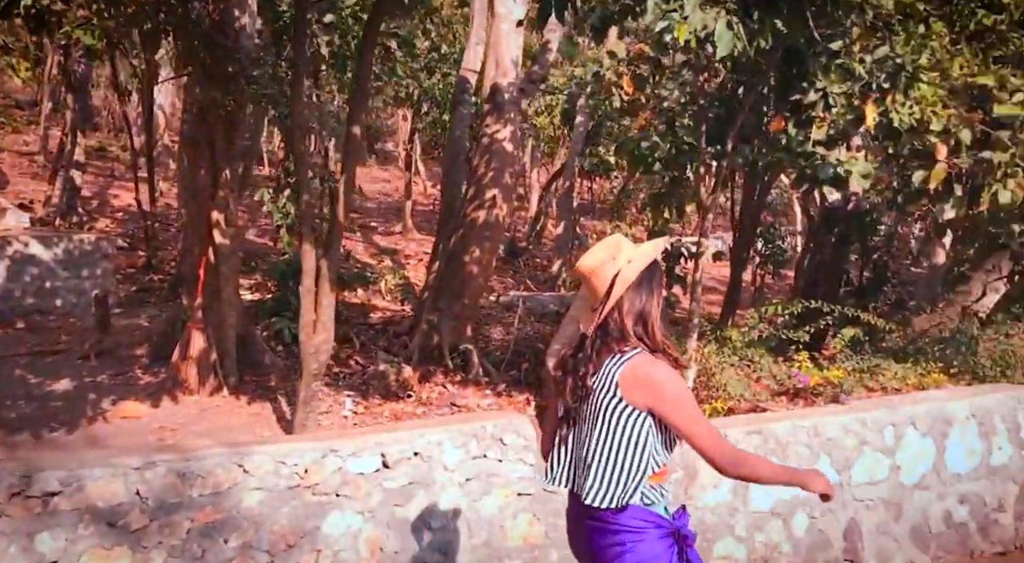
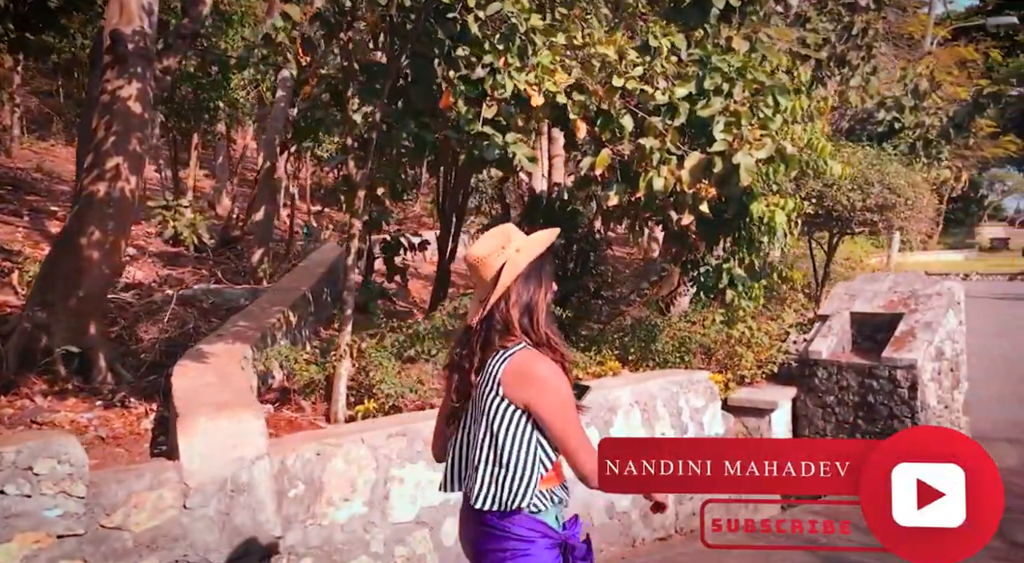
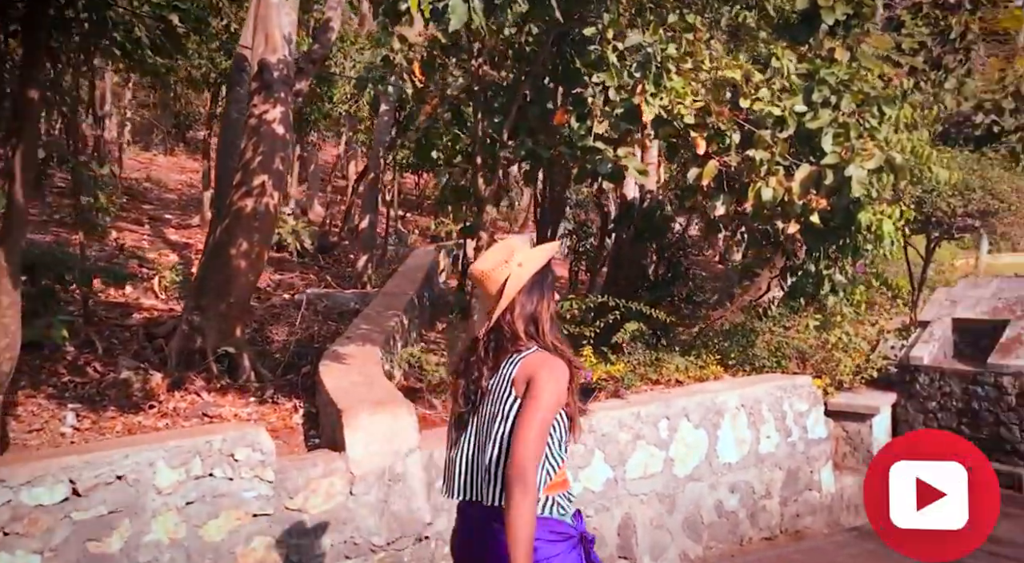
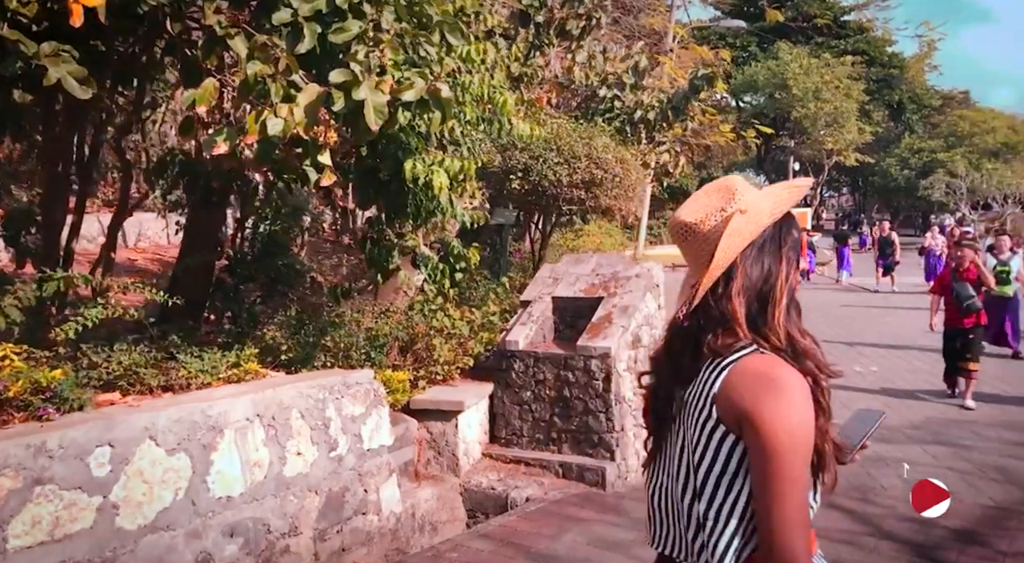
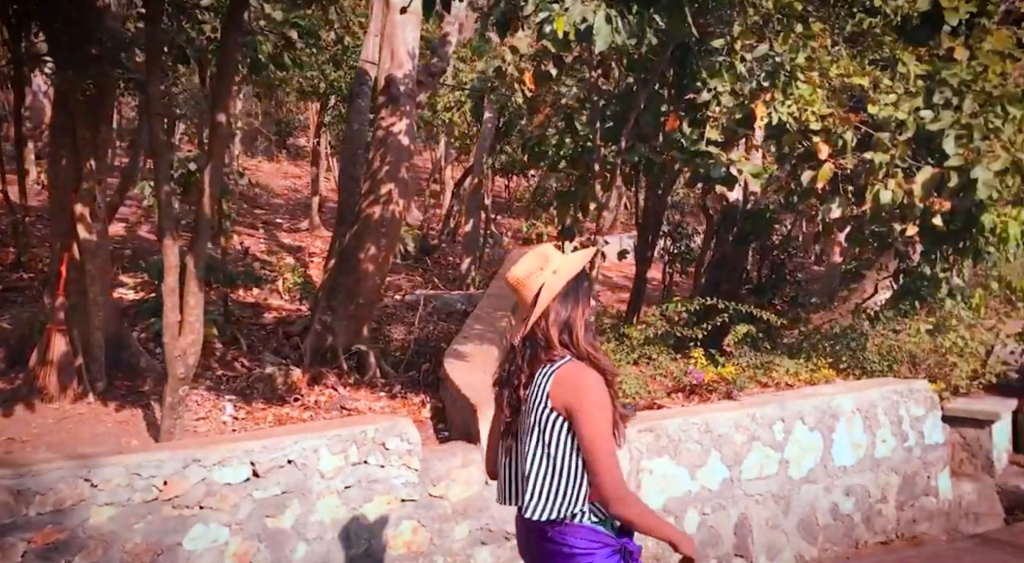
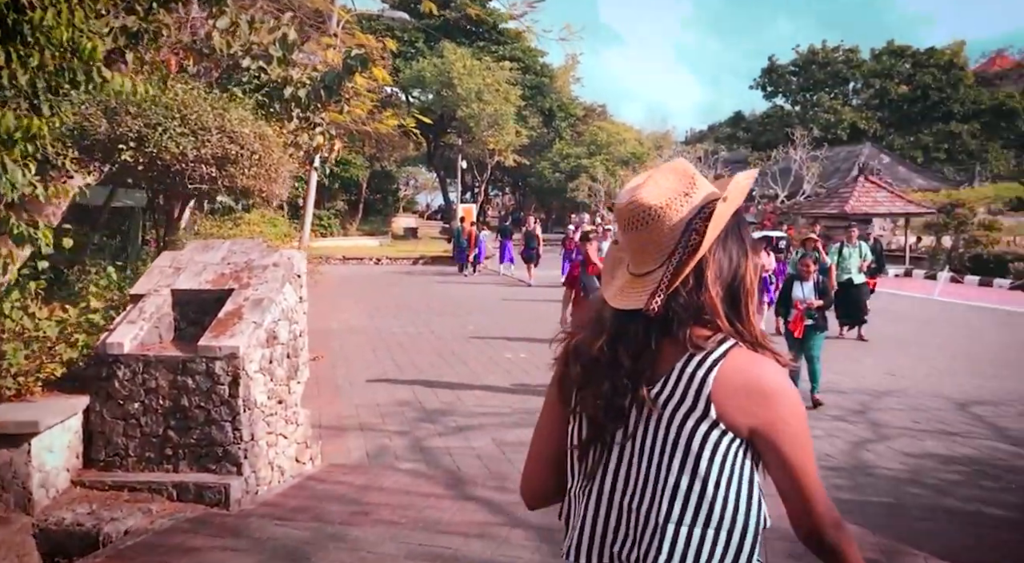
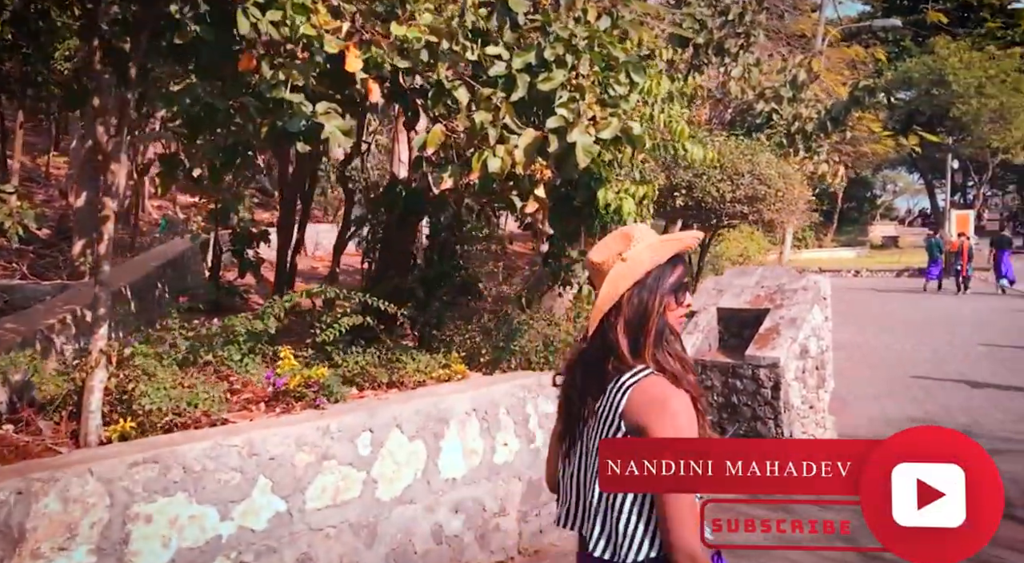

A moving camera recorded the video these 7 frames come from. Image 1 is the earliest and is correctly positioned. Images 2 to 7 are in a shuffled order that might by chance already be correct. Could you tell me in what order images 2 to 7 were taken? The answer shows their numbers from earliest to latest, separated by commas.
5, 3, 2, 7, 4, 6
